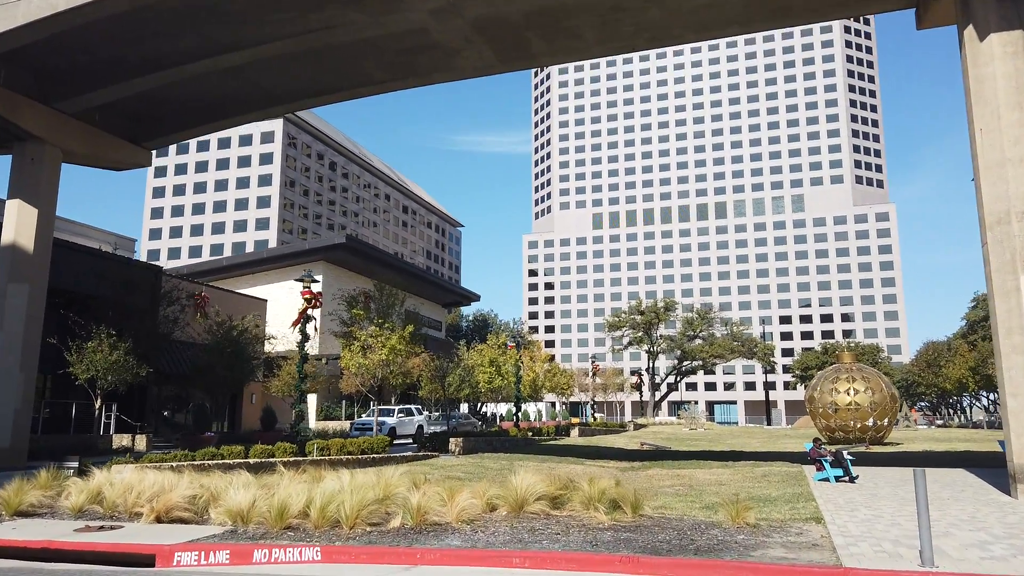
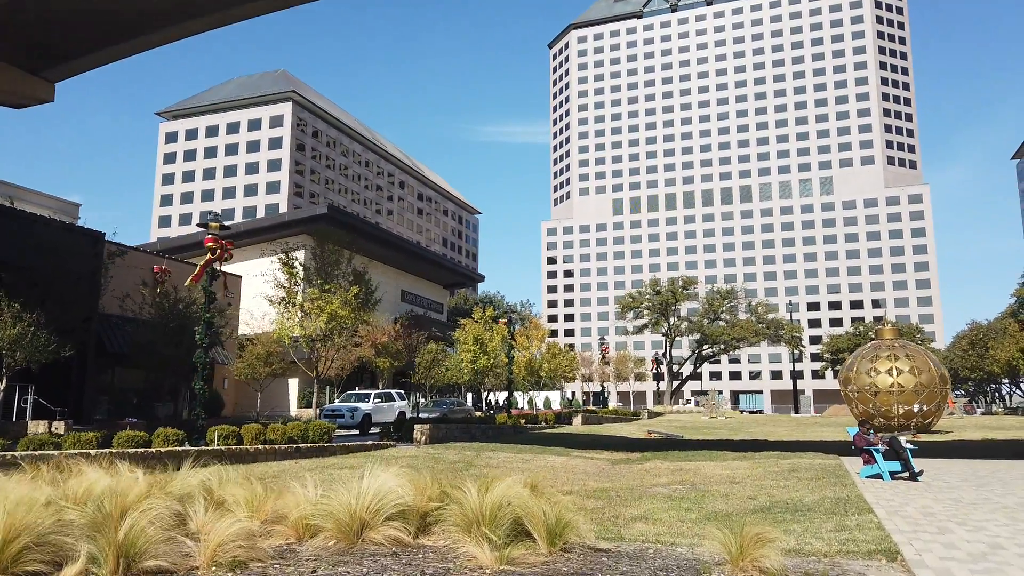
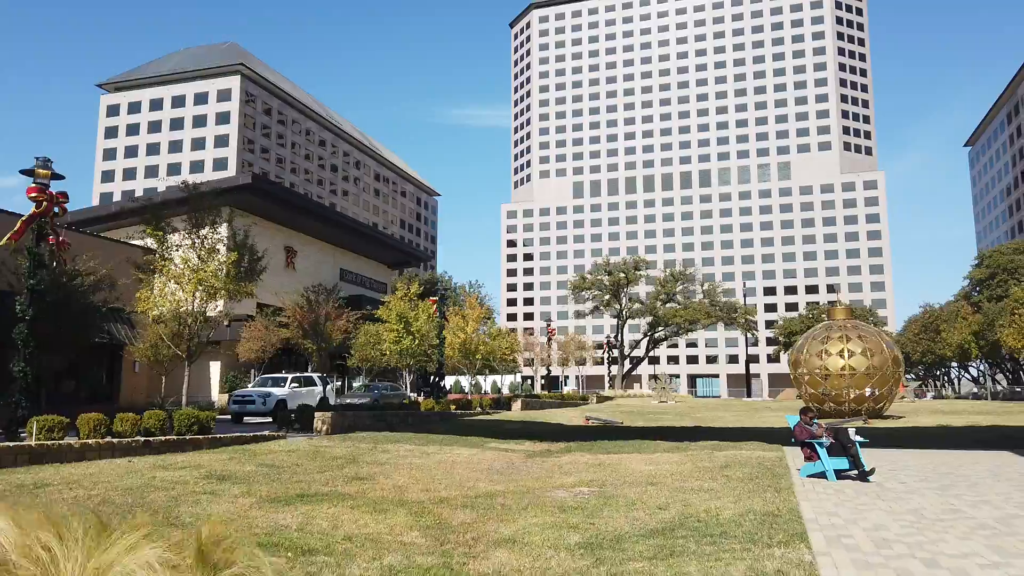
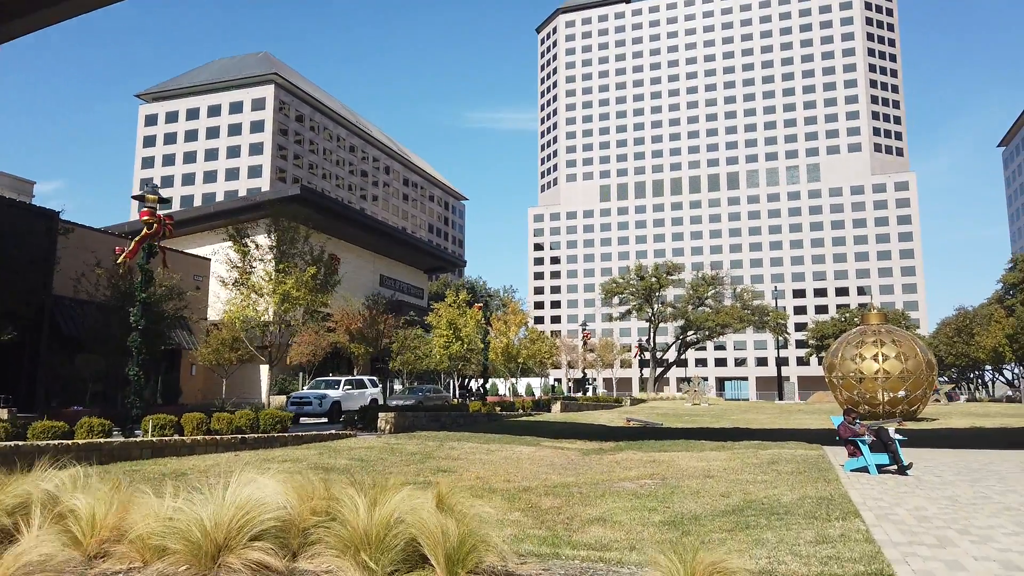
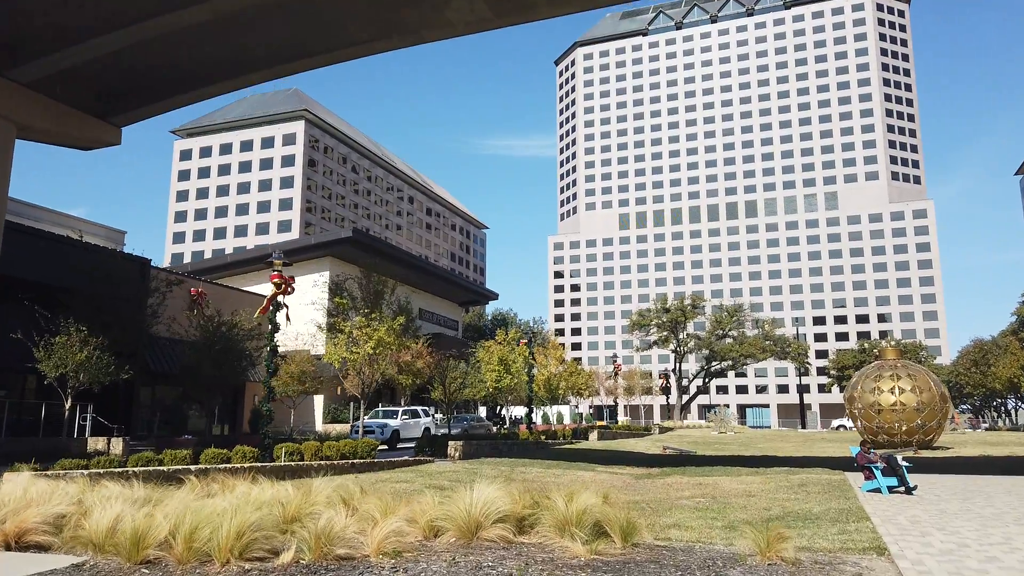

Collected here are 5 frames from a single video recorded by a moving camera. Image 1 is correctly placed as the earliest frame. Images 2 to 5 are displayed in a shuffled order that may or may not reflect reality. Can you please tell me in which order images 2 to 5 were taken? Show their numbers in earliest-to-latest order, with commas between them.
5, 2, 4, 3
